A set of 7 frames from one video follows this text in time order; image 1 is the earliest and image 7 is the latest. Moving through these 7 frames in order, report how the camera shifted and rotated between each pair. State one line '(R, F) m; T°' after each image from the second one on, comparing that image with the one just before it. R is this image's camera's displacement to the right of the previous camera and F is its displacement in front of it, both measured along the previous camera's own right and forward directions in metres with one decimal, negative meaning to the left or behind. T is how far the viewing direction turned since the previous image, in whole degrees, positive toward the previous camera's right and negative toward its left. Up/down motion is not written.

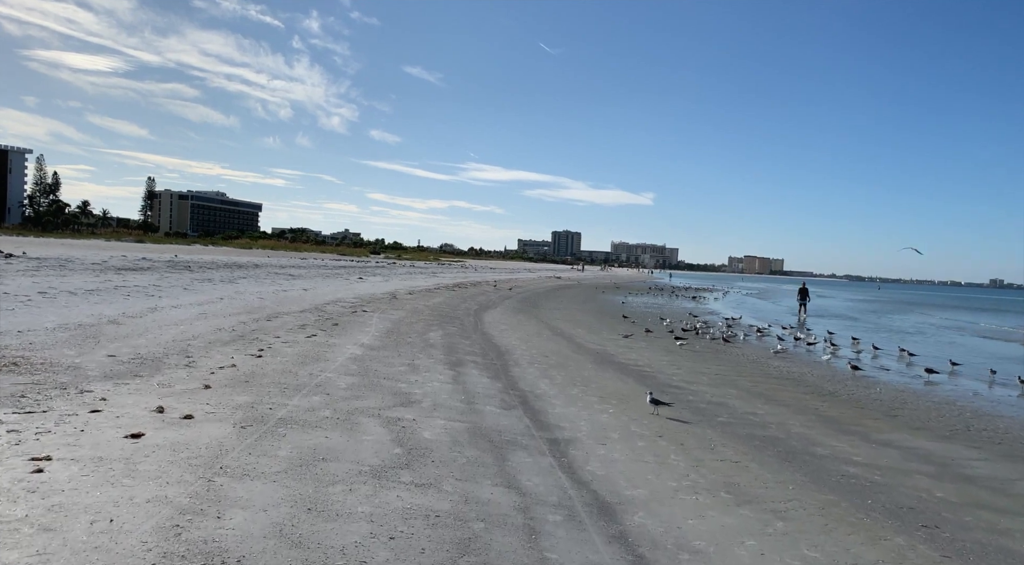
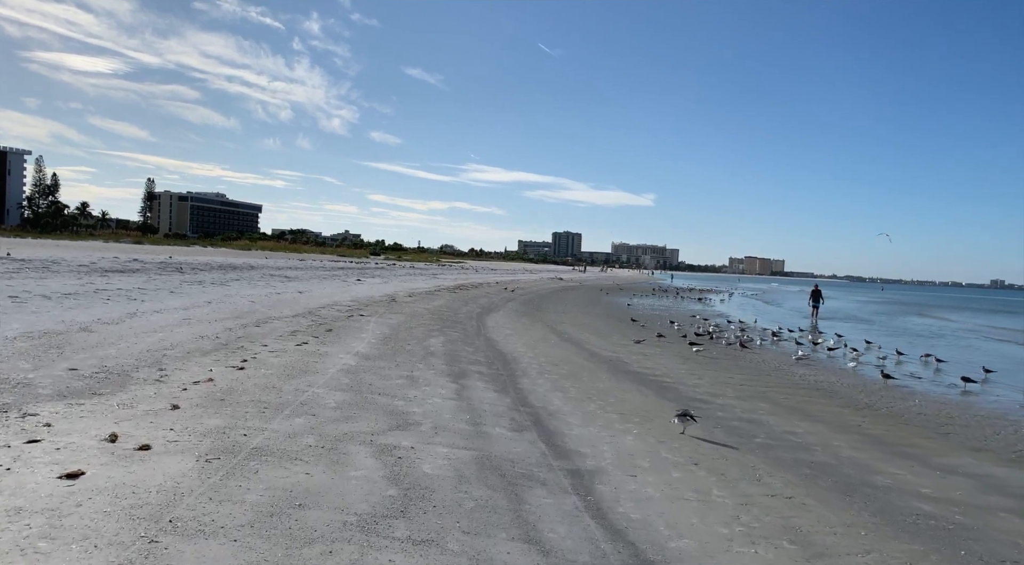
(-0.1, +1.2) m; 0°
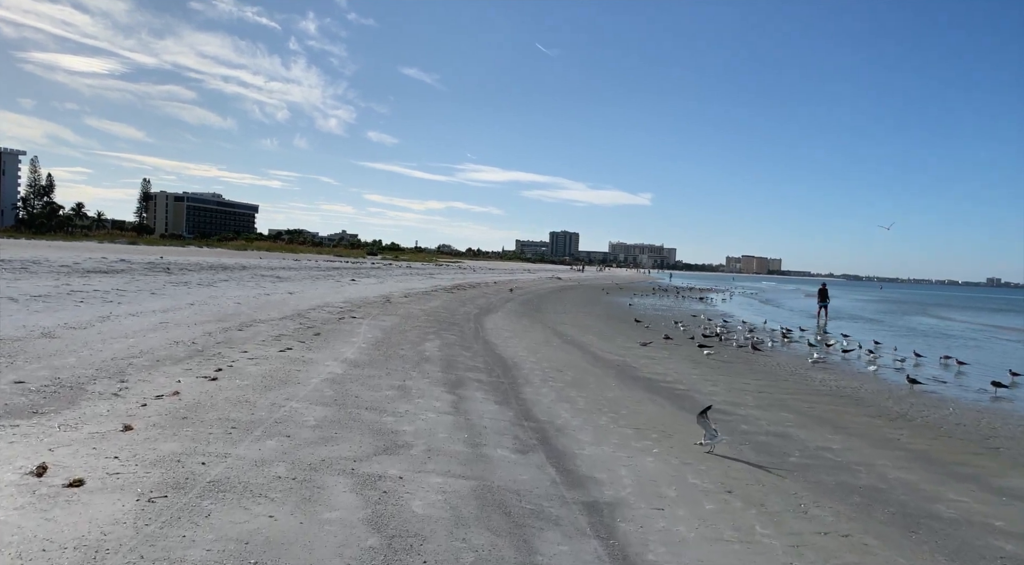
(-0.1, +1.1) m; 0°
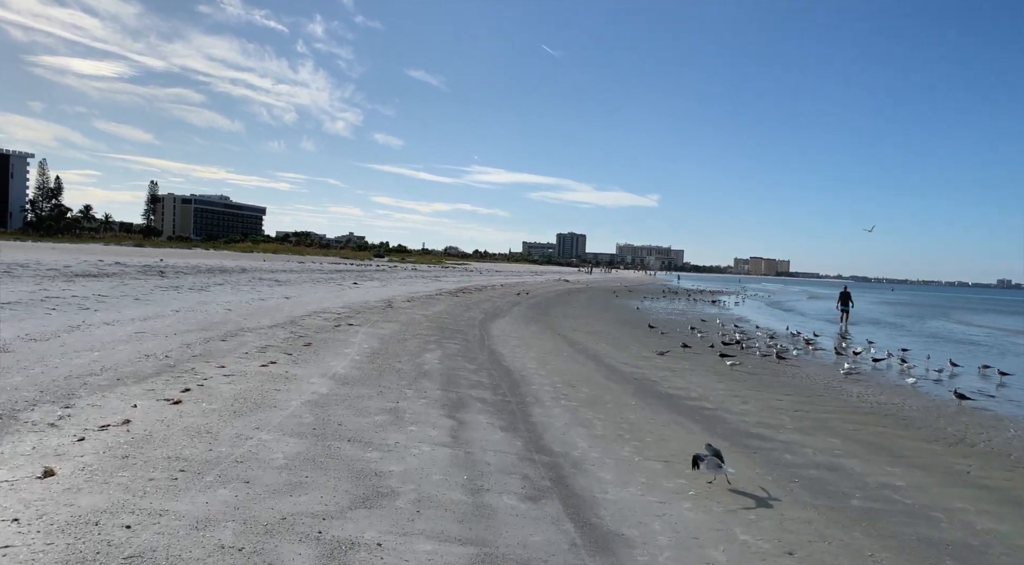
(0.0, +1.3) m; -1°
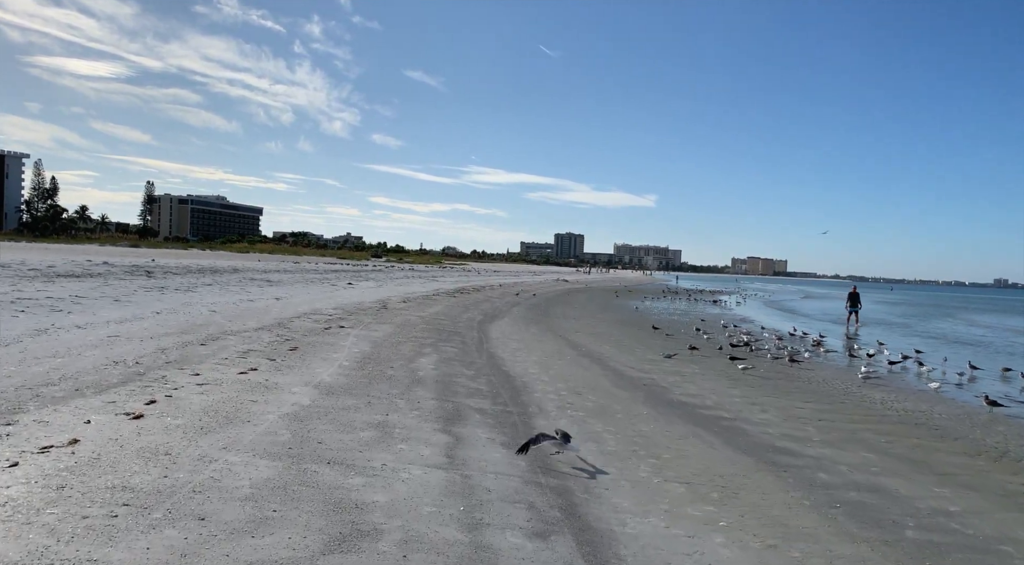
(0.0, +0.9) m; 0°
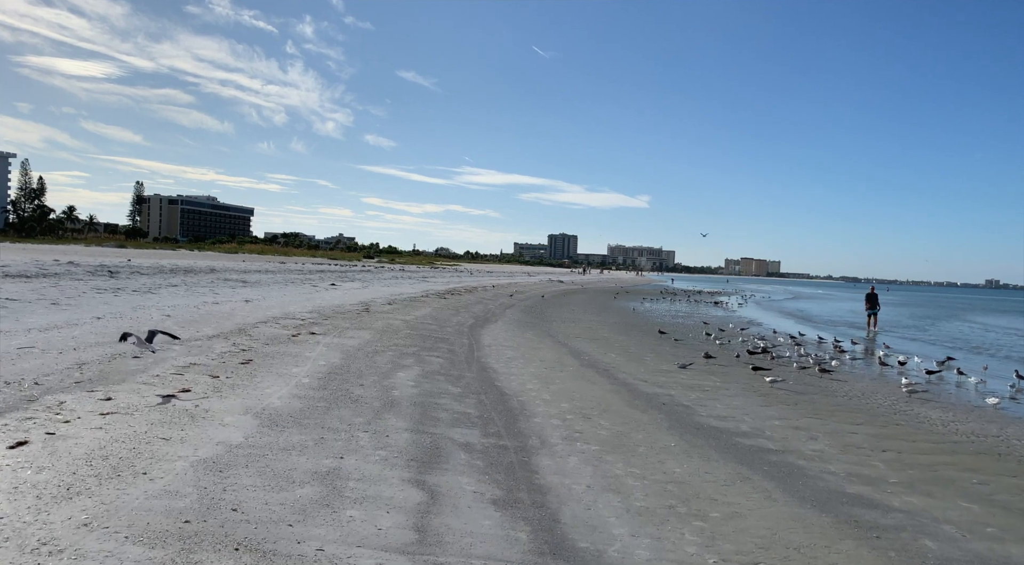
(0.0, +2.2) m; +1°
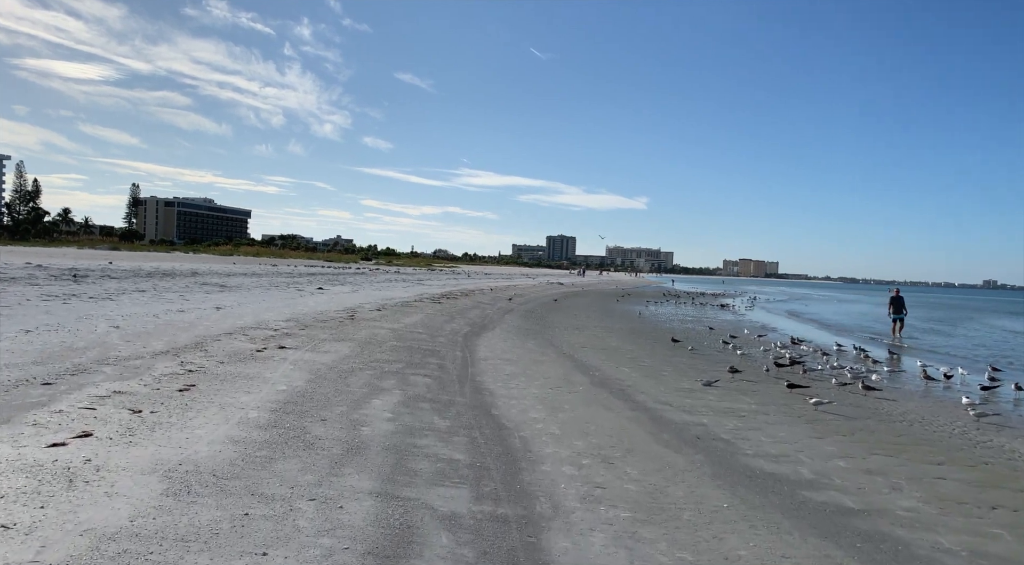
(0.0, +2.1) m; 0°
